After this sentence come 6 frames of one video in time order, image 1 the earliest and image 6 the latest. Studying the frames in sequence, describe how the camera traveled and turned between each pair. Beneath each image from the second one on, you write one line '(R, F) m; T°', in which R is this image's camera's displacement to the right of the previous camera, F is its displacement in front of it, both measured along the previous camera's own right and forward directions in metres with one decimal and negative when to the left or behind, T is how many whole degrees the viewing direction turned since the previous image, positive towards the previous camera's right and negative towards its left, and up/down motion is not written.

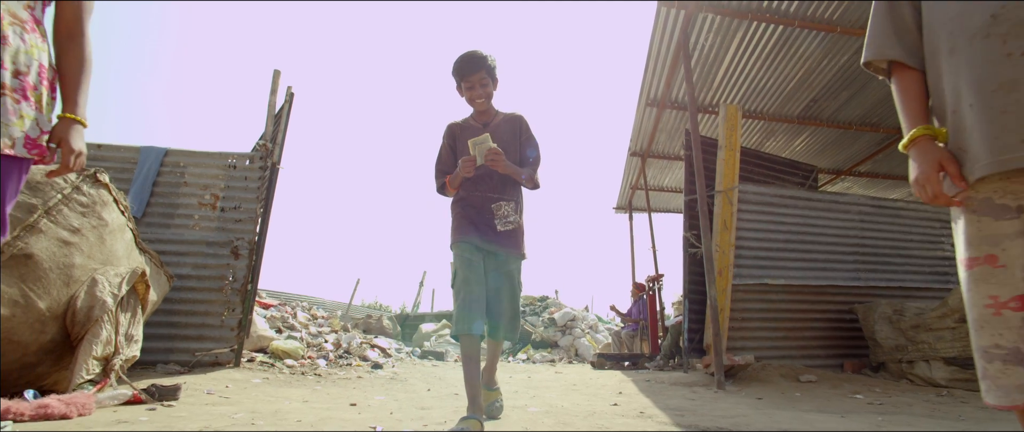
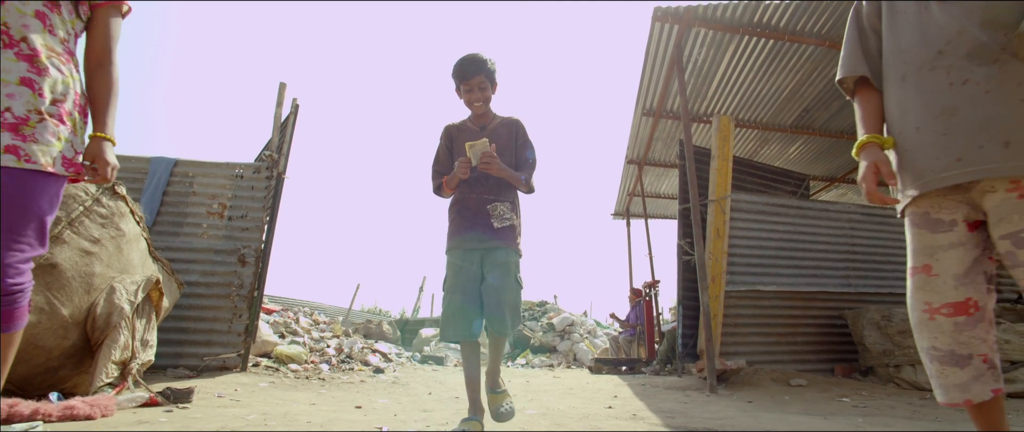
(0.0, -0.1) m; 0°
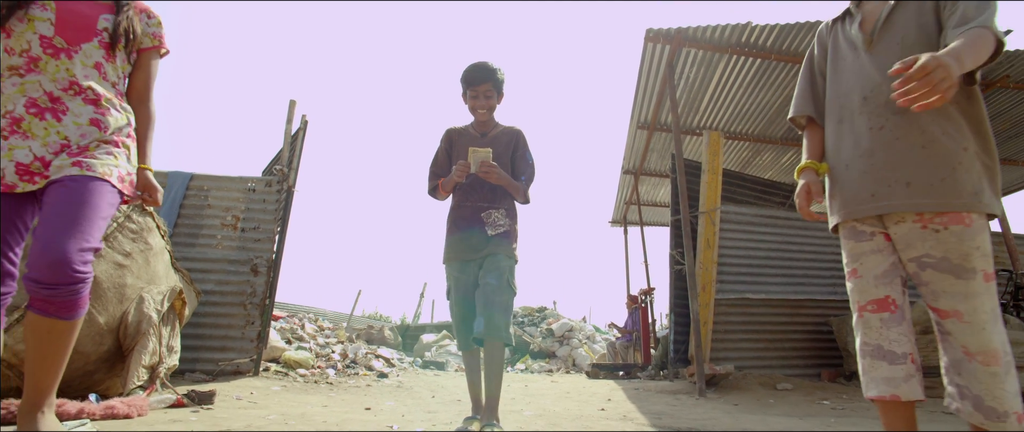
(0.0, -0.3) m; 0°
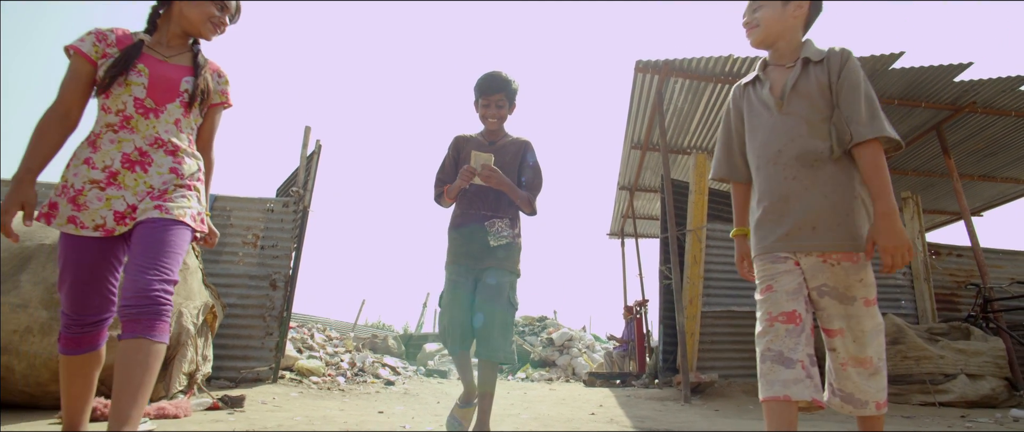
(0.0, -0.4) m; 0°
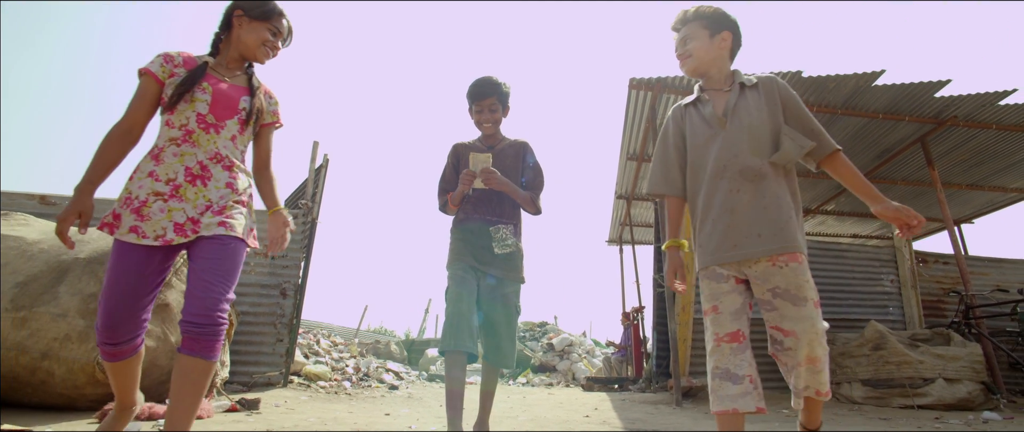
(0.0, -0.3) m; 0°
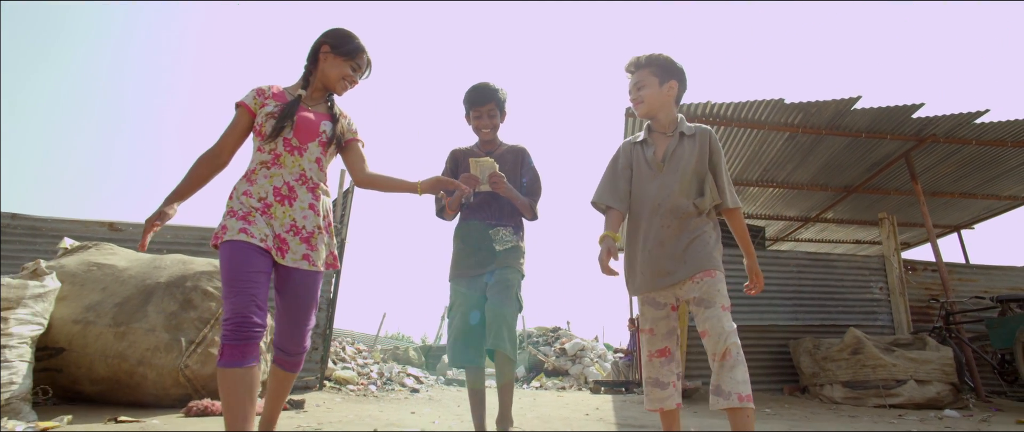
(0.0, -0.6) m; -1°
